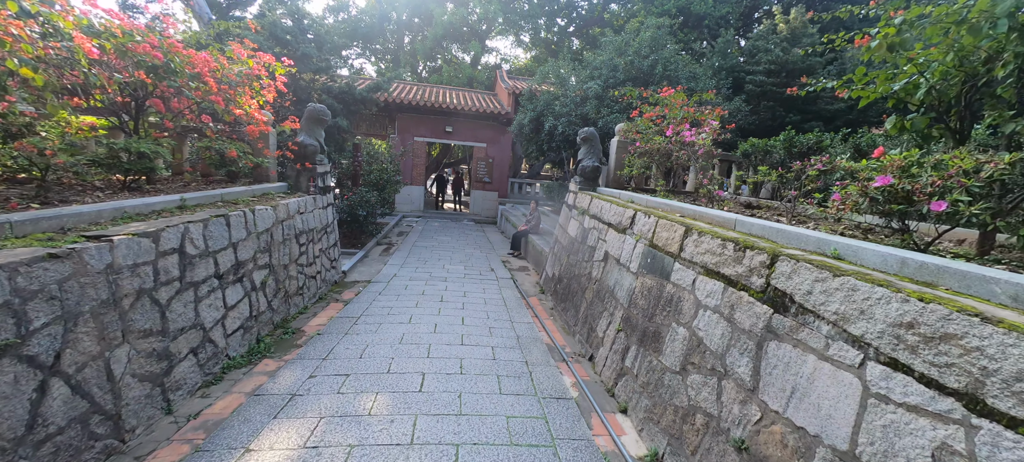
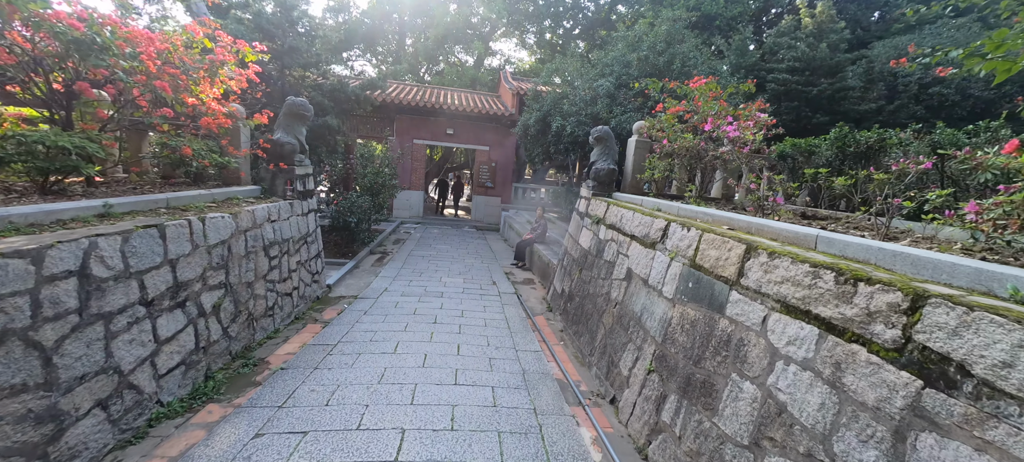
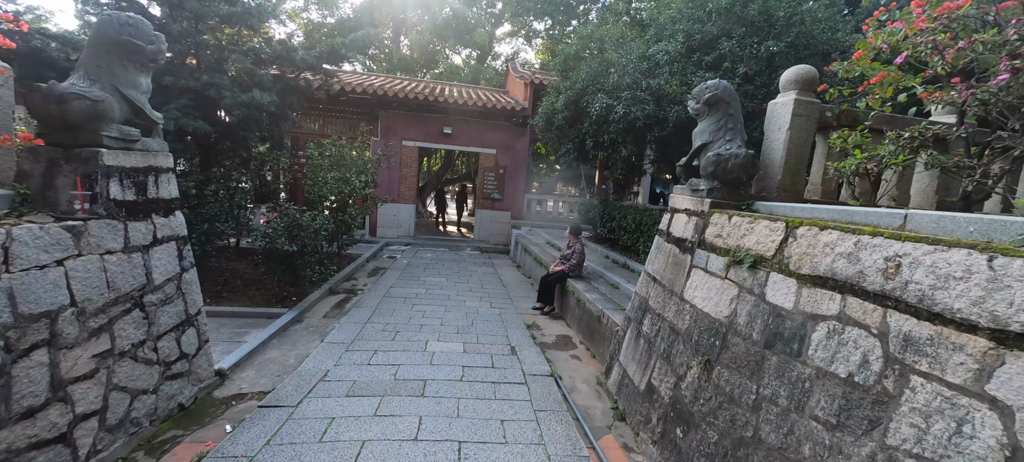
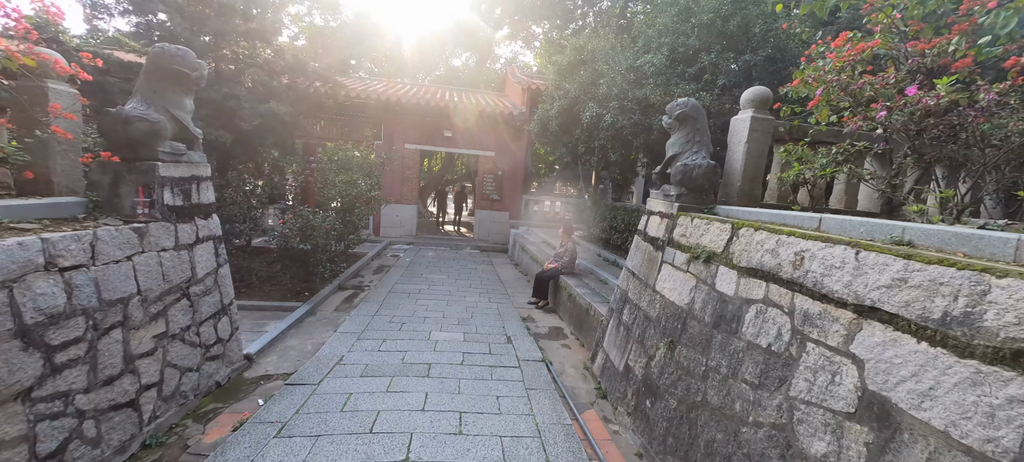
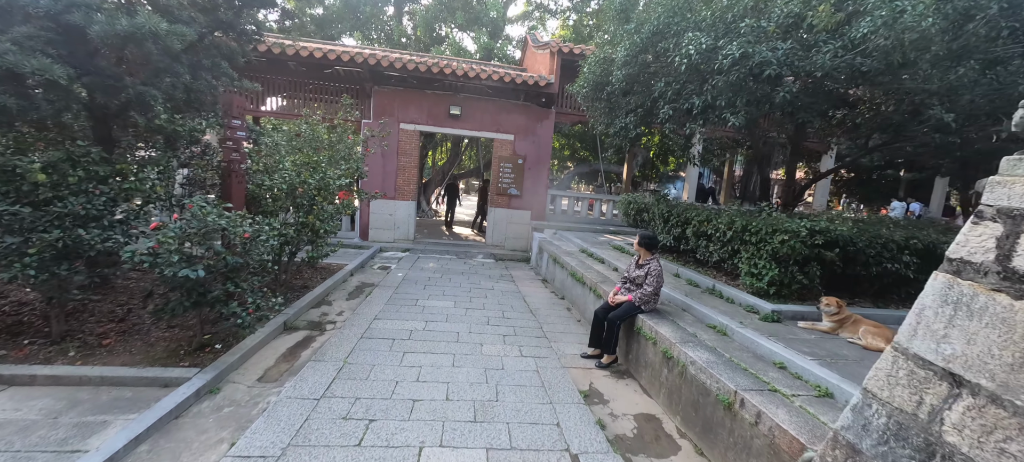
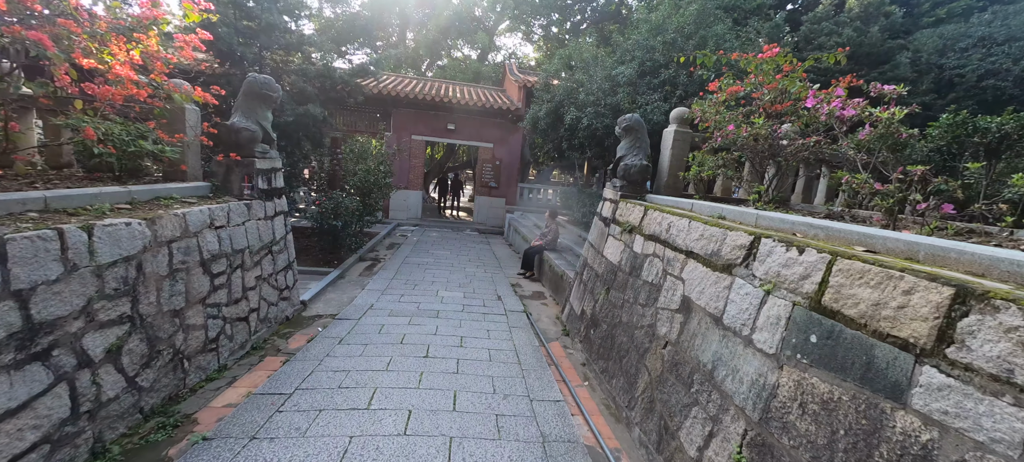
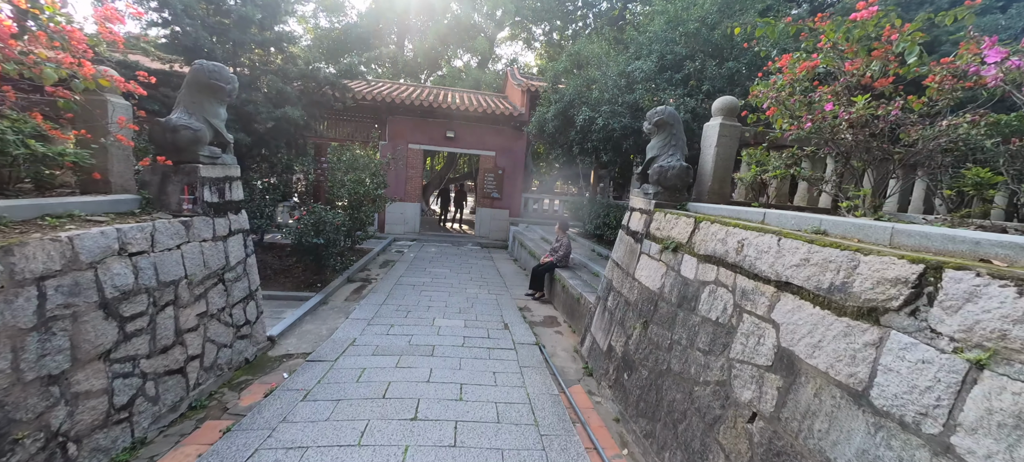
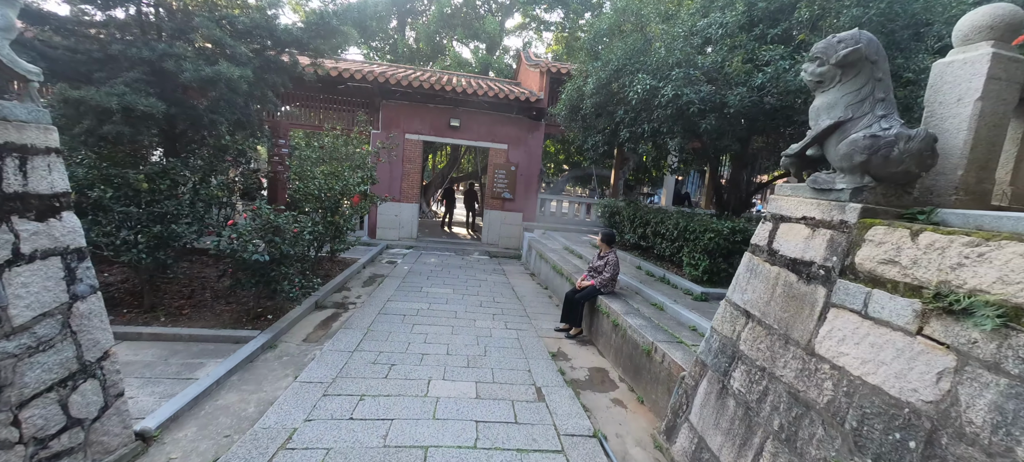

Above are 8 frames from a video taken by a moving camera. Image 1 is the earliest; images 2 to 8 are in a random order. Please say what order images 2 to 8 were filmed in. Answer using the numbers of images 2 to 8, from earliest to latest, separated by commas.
2, 6, 7, 4, 3, 8, 5
